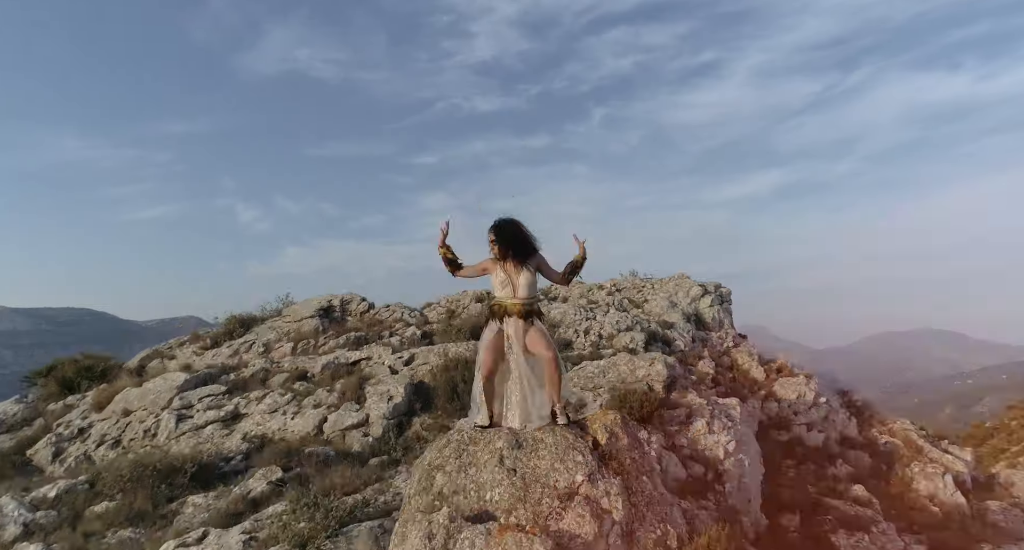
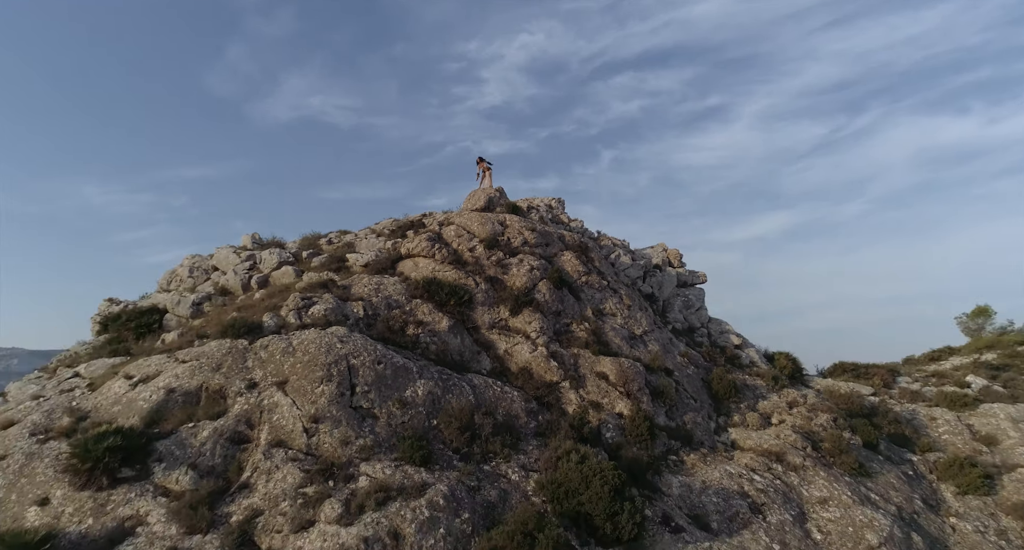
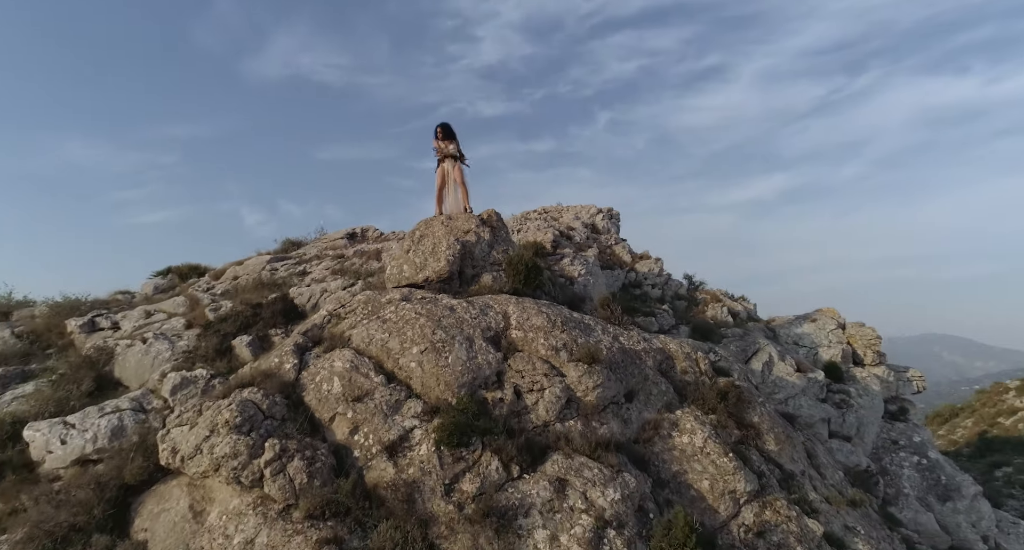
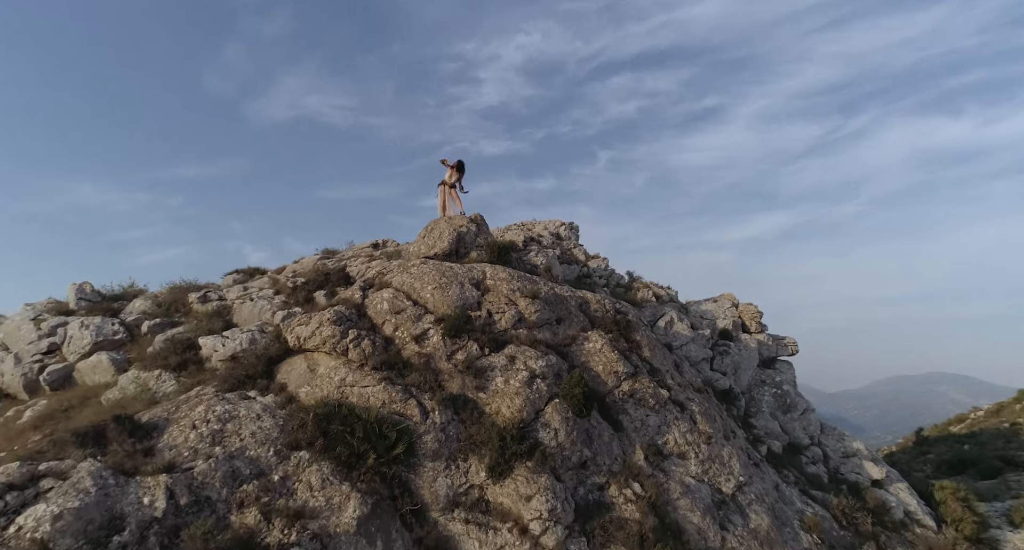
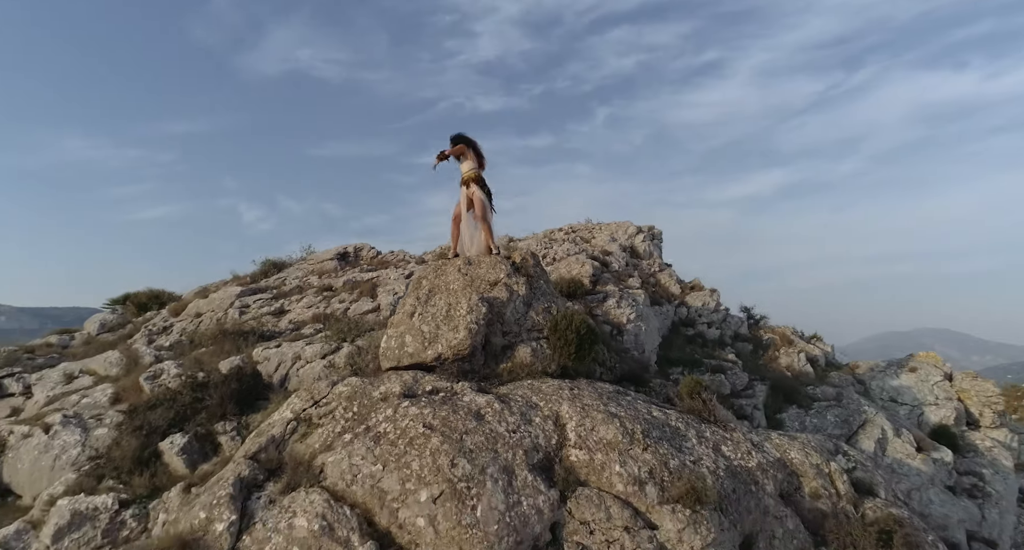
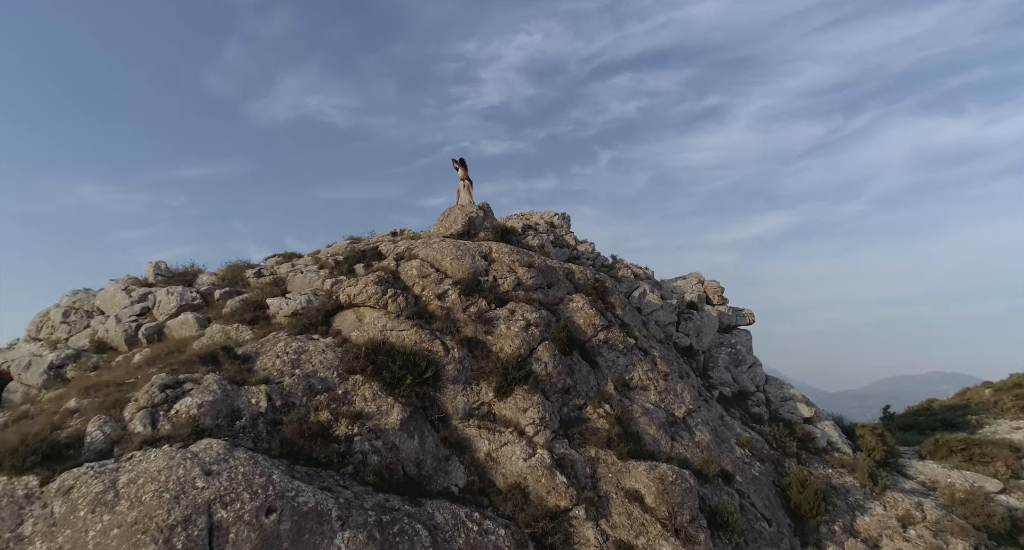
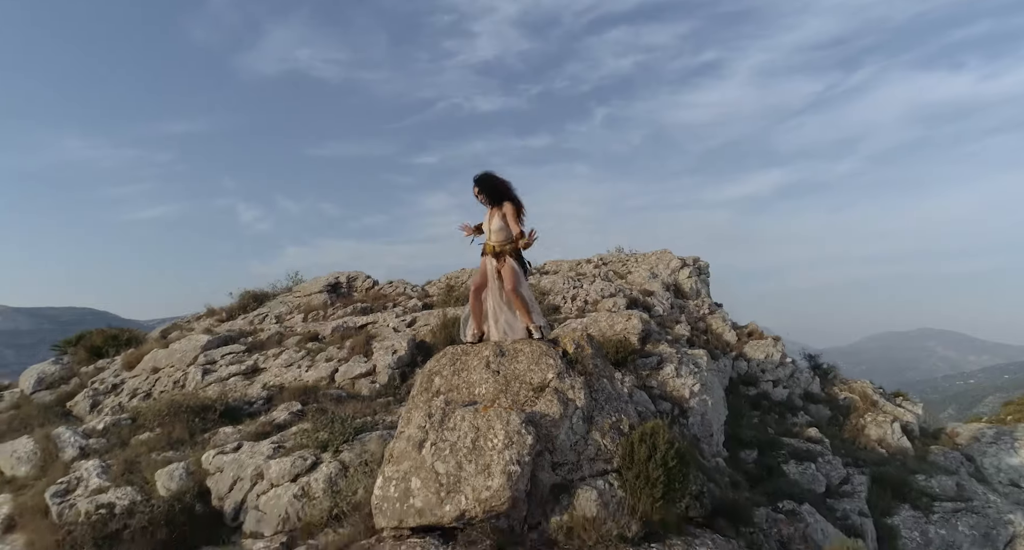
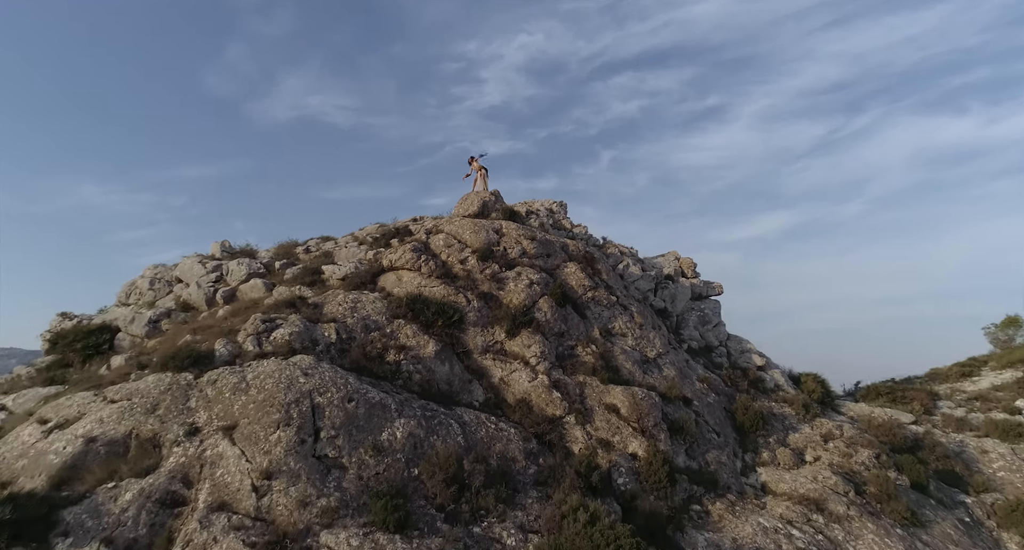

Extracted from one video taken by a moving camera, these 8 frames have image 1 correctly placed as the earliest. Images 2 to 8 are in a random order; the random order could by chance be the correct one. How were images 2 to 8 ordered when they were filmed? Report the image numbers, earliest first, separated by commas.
7, 5, 3, 4, 6, 8, 2
